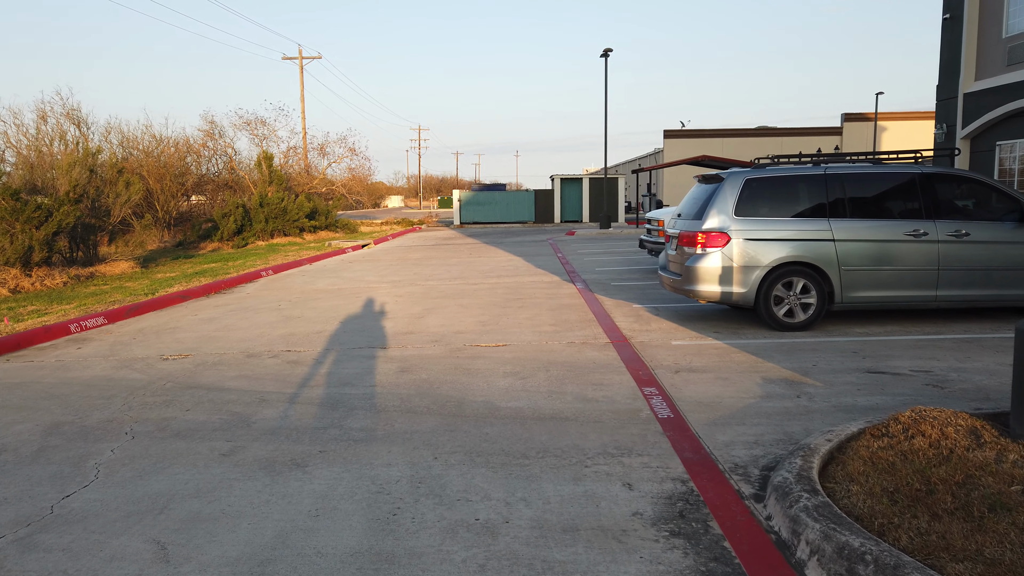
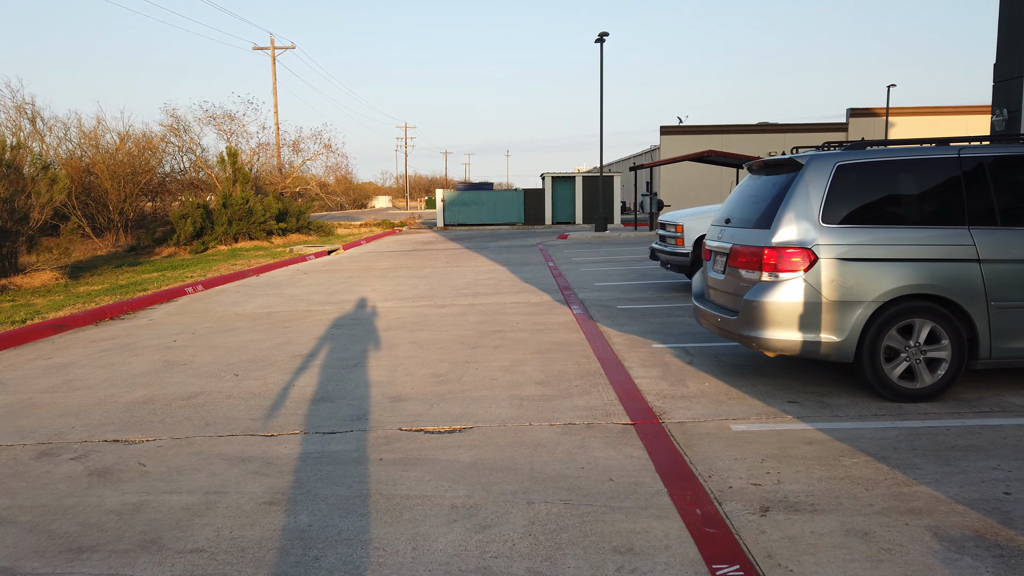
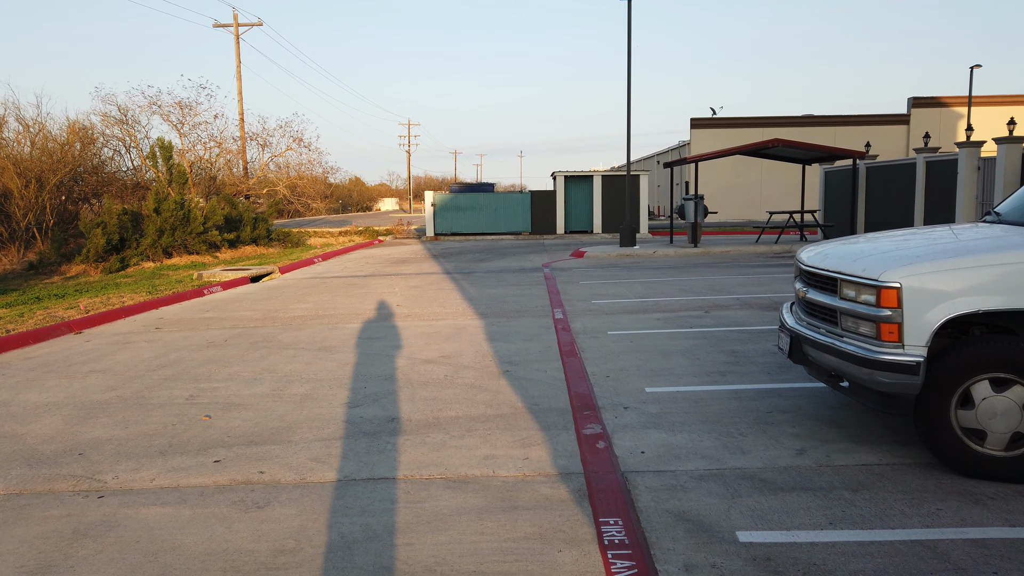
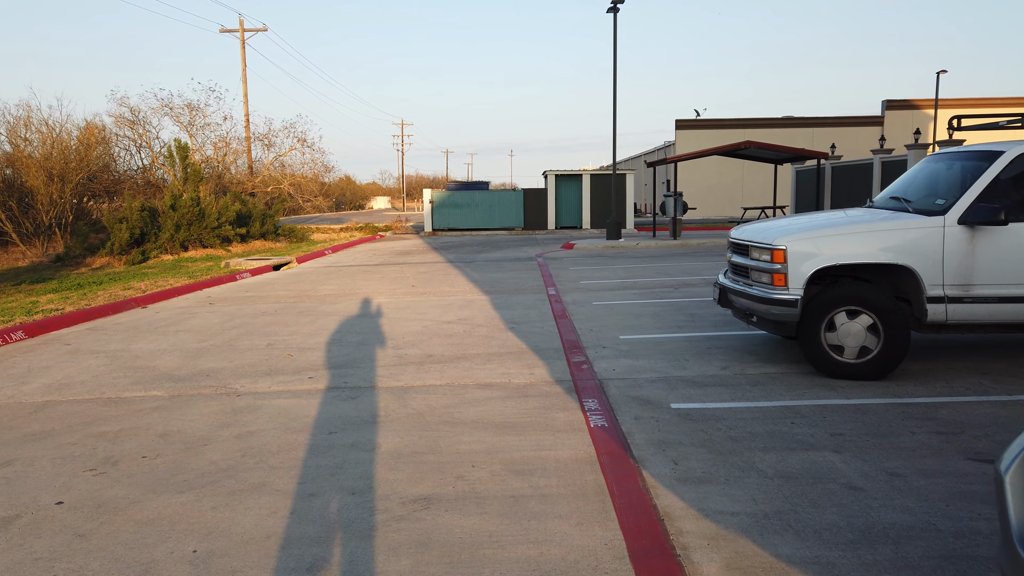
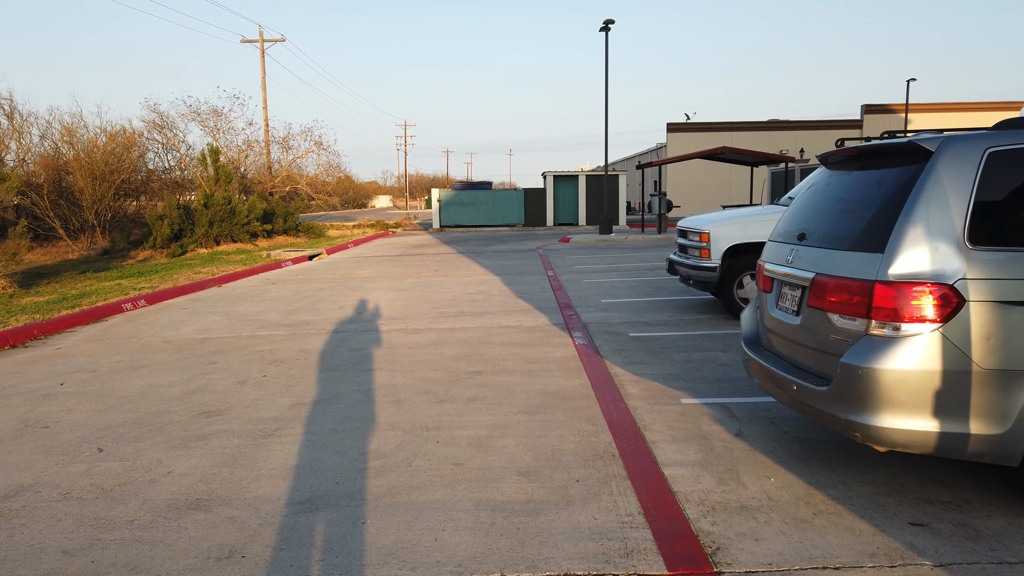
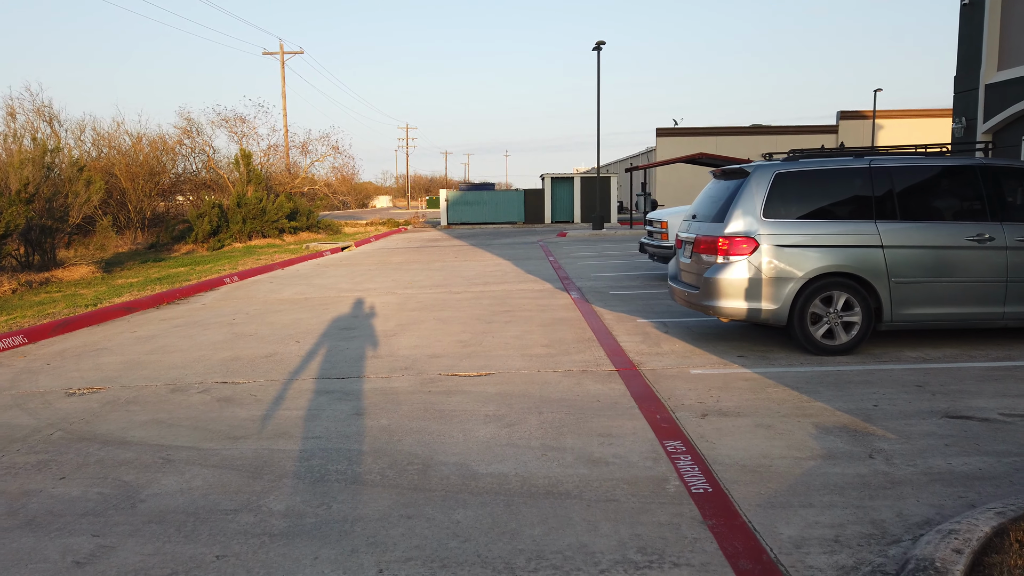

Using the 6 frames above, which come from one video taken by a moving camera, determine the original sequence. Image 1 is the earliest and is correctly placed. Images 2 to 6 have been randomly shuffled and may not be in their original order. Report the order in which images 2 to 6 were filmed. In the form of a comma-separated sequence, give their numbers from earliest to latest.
6, 2, 5, 4, 3
